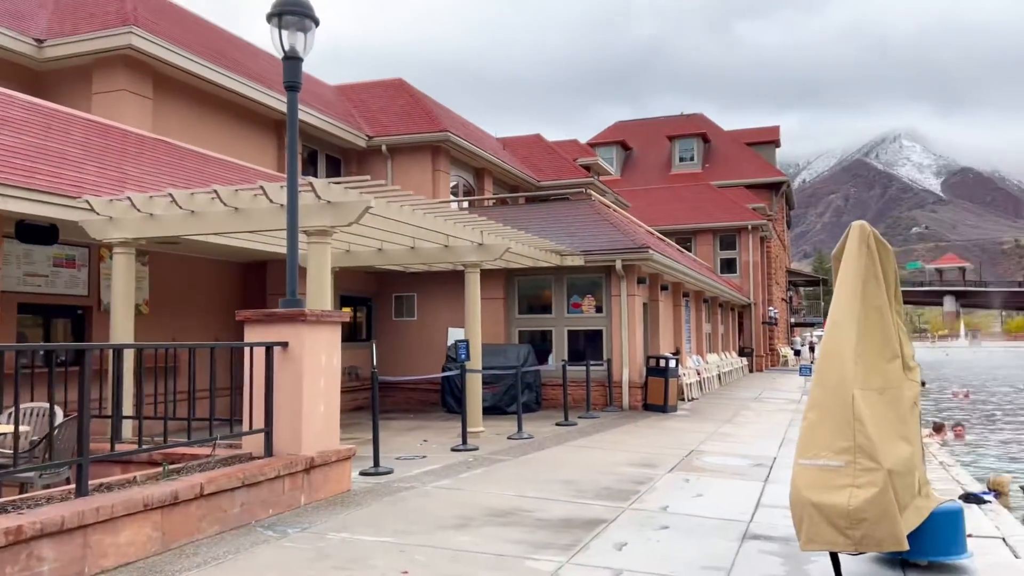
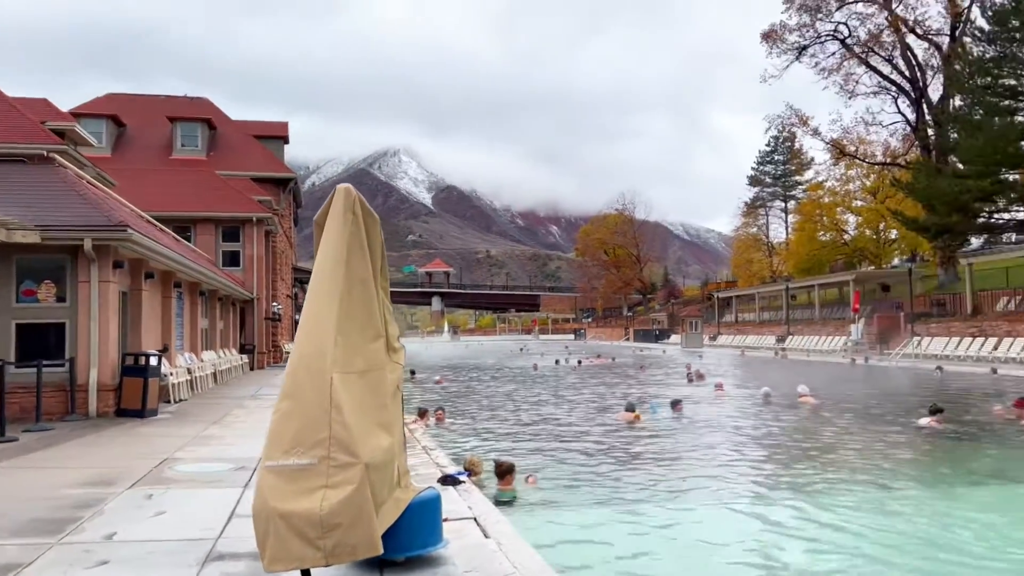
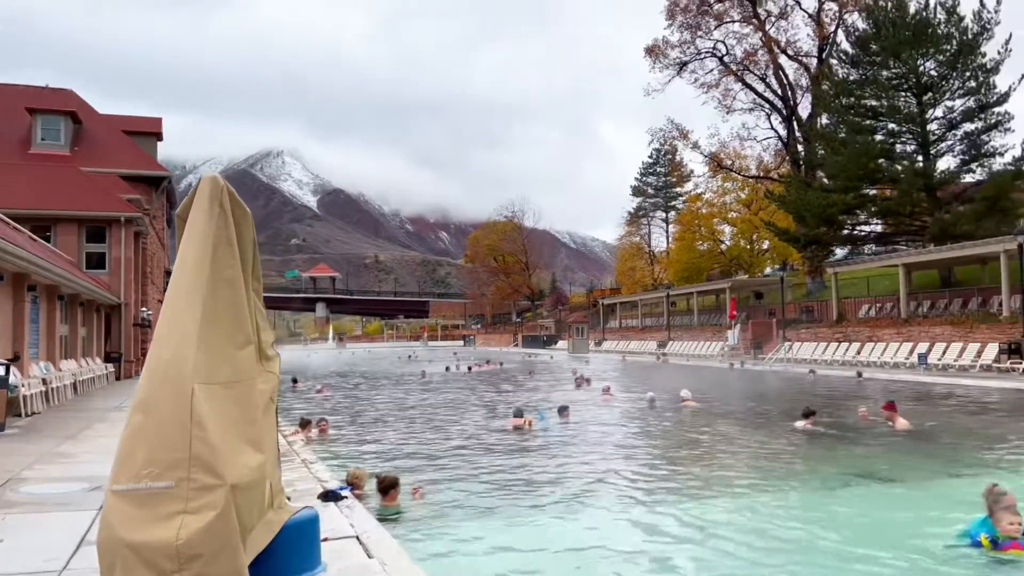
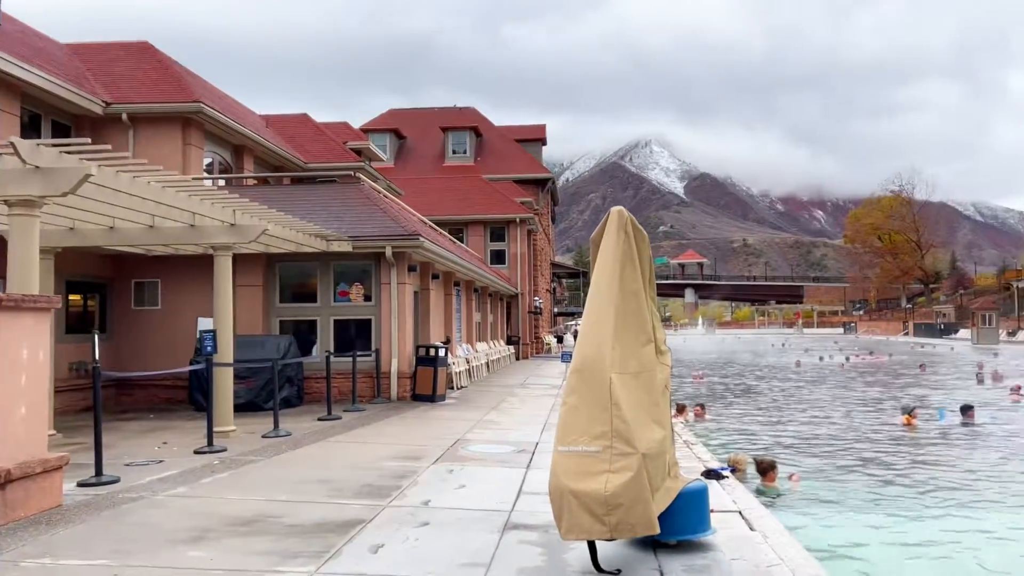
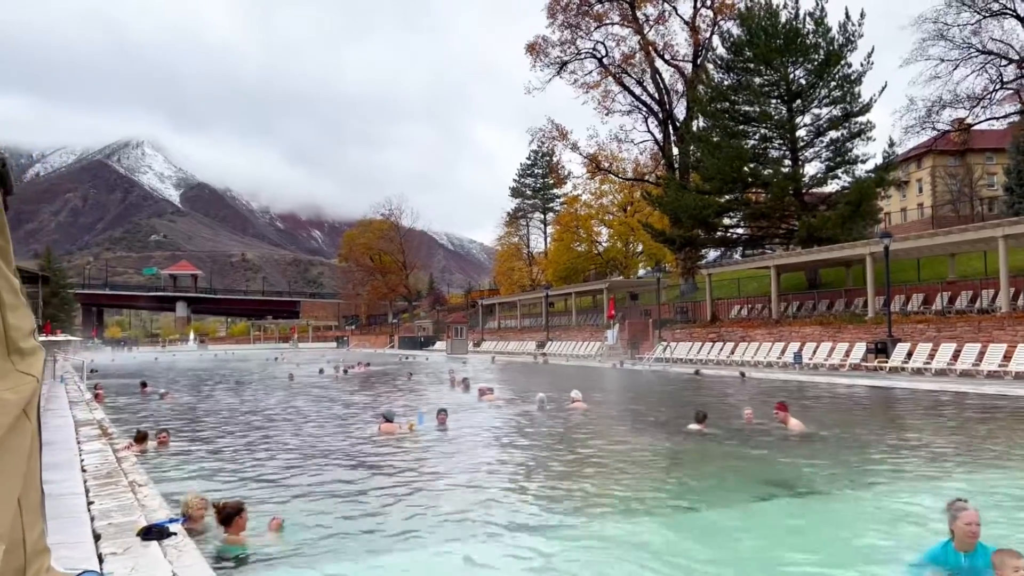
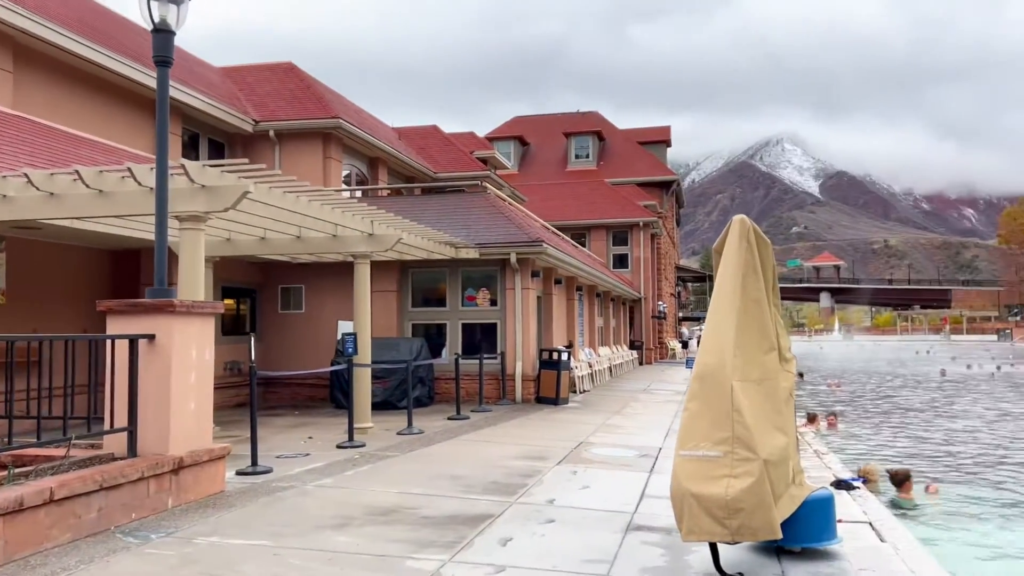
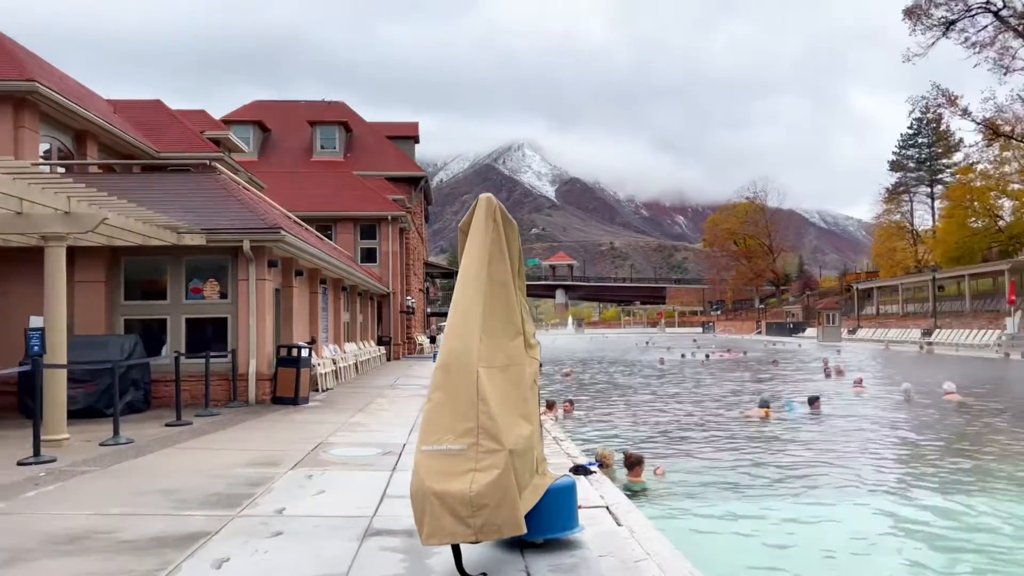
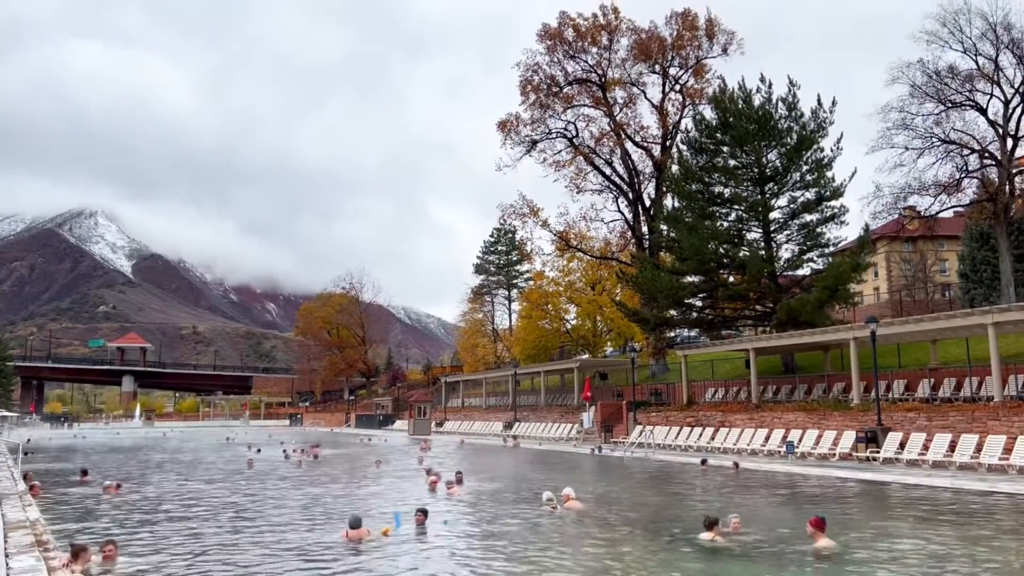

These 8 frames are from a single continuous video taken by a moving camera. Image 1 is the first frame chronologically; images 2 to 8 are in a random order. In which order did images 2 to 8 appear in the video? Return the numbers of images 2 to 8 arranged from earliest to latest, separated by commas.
6, 4, 7, 2, 3, 5, 8
